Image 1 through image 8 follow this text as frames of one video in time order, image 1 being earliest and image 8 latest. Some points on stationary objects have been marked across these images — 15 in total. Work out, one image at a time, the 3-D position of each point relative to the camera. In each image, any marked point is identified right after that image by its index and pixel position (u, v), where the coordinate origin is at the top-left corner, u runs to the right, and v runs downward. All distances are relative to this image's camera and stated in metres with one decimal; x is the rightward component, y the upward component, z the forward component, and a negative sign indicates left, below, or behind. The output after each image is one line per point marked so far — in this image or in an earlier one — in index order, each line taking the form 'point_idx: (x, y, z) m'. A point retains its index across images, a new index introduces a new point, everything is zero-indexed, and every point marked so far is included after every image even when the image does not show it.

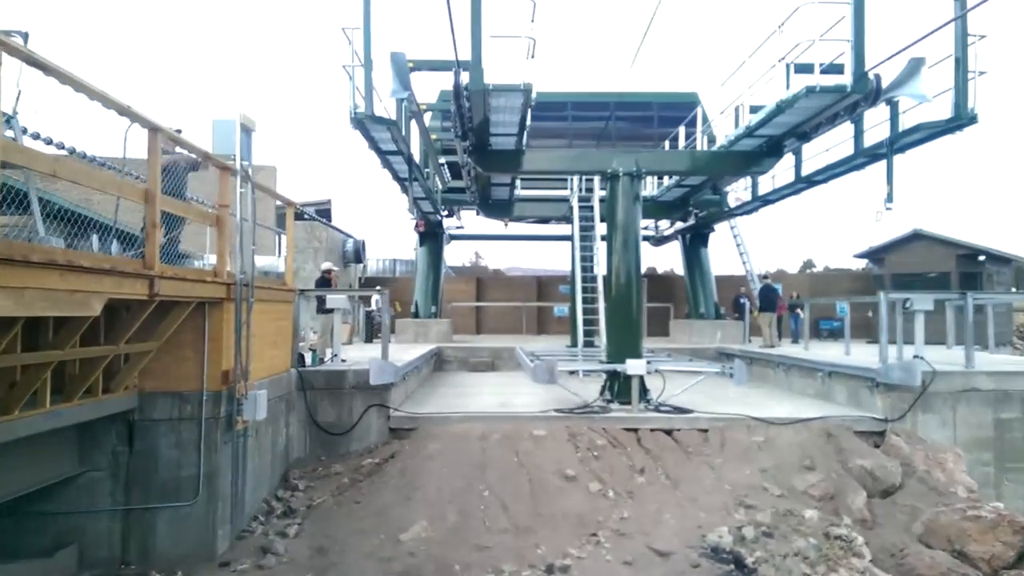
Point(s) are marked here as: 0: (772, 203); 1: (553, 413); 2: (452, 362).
0: (+5.0, +1.6, +13.5) m
1: (+0.5, -1.6, +9.1) m
2: (-1.3, -1.6, +15.4) m
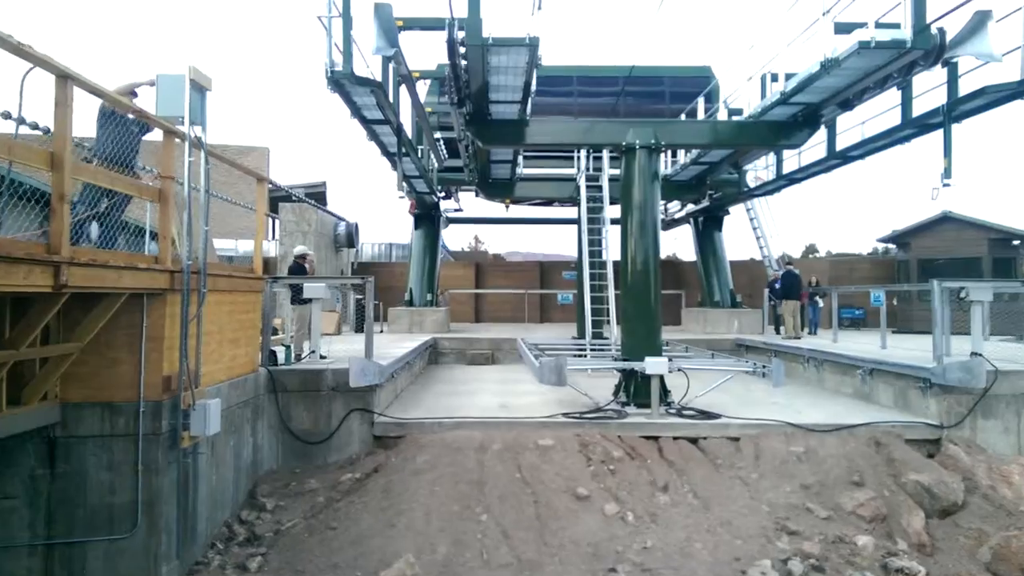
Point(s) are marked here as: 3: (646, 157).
0: (+5.0, +1.8, +12.3) m
1: (+0.6, -1.5, +8.0) m
2: (-1.3, -1.3, +14.3) m
3: (+1.7, +1.5, +8.7) m
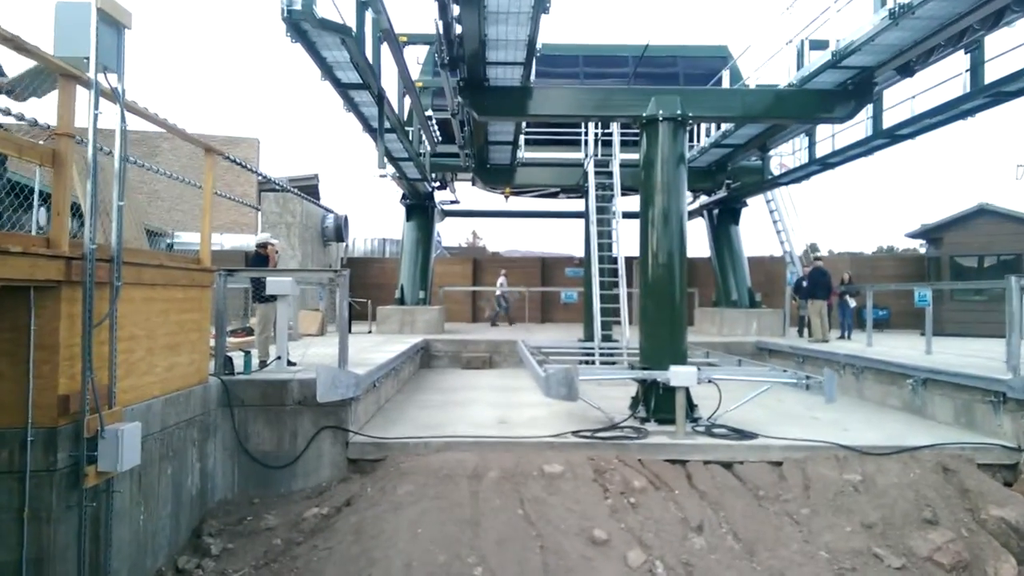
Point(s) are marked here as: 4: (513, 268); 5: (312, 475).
0: (+5.0, +1.9, +11.1) m
1: (+0.6, -1.4, +6.7) m
2: (-1.3, -1.3, +13.0) m
3: (+1.7, +1.5, +7.4) m
4: (0.0, +0.5, +18.6) m
5: (-1.9, -1.7, +6.6) m
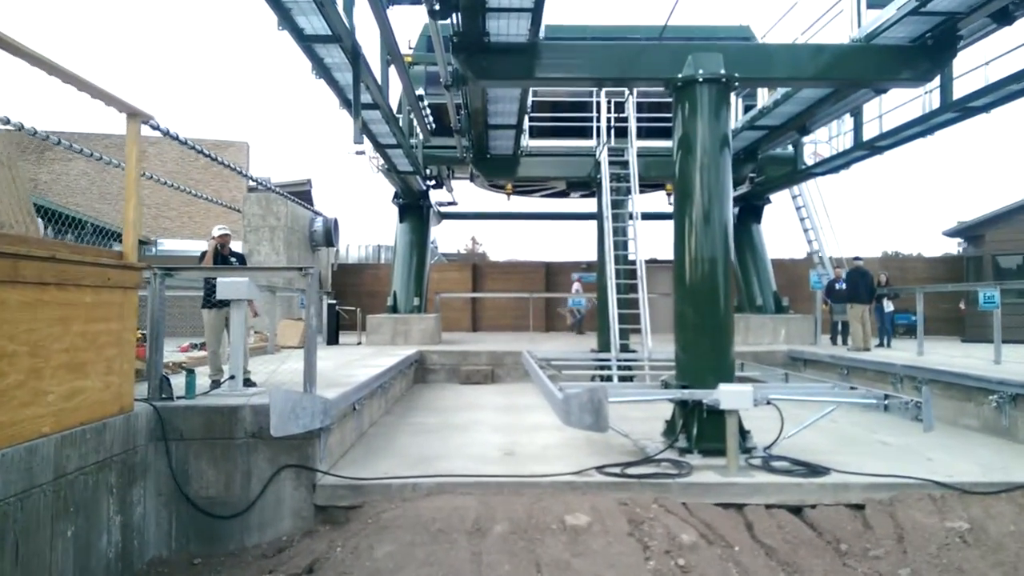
0: (+5.1, +1.9, +9.7) m
1: (+0.6, -1.4, +5.3) m
2: (-1.2, -1.4, +11.6) m
3: (+1.7, +1.5, +6.1) m
4: (+0.1, +0.3, +17.3) m
5: (-1.8, -1.7, +5.2) m
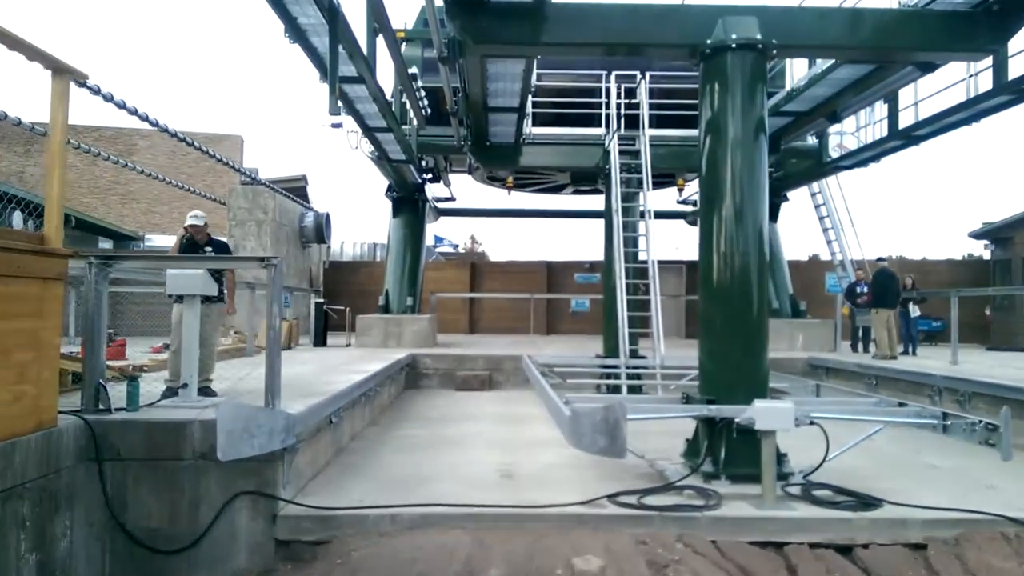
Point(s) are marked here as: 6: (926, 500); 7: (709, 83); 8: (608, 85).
0: (+5.1, +1.8, +8.9) m
1: (+0.6, -1.4, +4.5) m
2: (-1.2, -1.3, +10.8) m
3: (+1.7, +1.5, +5.3) m
4: (+0.1, +0.3, +16.5) m
5: (-1.8, -1.7, +4.4) m
6: (+2.8, -1.5, +4.9) m
7: (+1.5, +1.5, +5.4) m
8: (+1.4, +2.9, +10.1) m
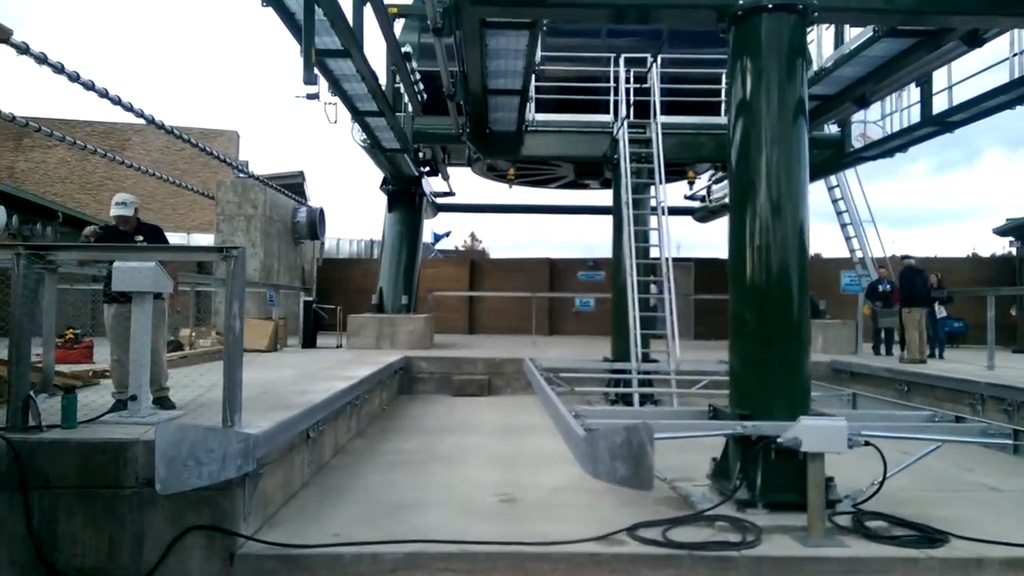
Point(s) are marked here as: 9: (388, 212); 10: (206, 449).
0: (+5.1, +1.8, +8.2) m
1: (+0.6, -1.4, +3.8) m
2: (-1.2, -1.3, +10.1) m
3: (+1.8, +1.6, +4.6) m
4: (+0.1, +0.4, +15.8) m
5: (-1.8, -1.7, +3.7) m
6: (+2.9, -1.4, +4.2) m
7: (+1.5, +1.5, +4.7) m
8: (+1.4, +2.9, +9.4) m
9: (-2.2, +1.4, +12.6) m
10: (-1.4, -0.8, +3.4) m
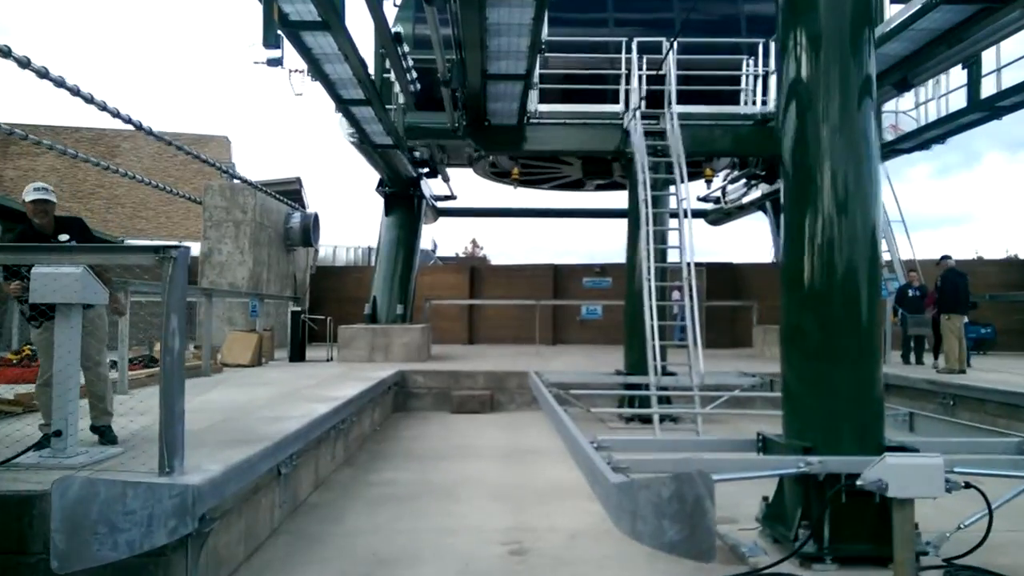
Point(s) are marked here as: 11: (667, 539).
0: (+5.1, +1.8, +7.5) m
1: (+0.7, -1.4, +3.0) m
2: (-1.2, -1.4, +9.3) m
3: (+1.8, +1.5, +3.8) m
4: (+0.1, +0.2, +15.0) m
5: (-1.7, -1.7, +2.9) m
6: (+2.9, -1.5, +3.4) m
7: (+1.5, +1.5, +3.9) m
8: (+1.4, +2.8, +8.6) m
9: (-2.2, +1.2, +11.8) m
10: (-1.4, -0.8, +2.6) m
11: (+0.6, -0.9, +2.6) m
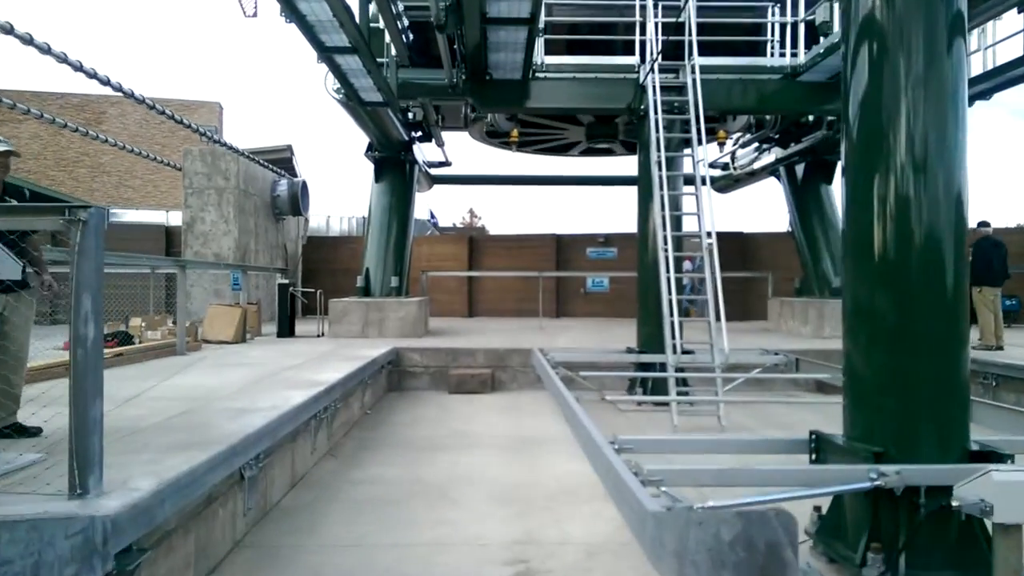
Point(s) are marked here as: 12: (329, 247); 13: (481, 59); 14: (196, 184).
0: (+5.2, +2.1, +6.7) m
1: (+0.7, -1.3, +2.4) m
2: (-1.1, -1.1, +8.7) m
3: (+1.8, +1.7, +3.0) m
4: (+0.2, +0.8, +14.3) m
5: (-1.7, -1.6, +2.2) m
6: (+2.9, -1.3, +2.8) m
7: (+1.6, +1.6, +3.2) m
8: (+1.4, +3.1, +7.8) m
9: (-2.1, +1.7, +11.1) m
10: (-1.4, -0.7, +2.0) m
11: (+0.6, -0.8, +2.0) m
12: (-4.1, +0.9, +16.0) m
13: (-0.3, +2.4, +7.5) m
14: (-5.6, +1.8, +12.6) m
